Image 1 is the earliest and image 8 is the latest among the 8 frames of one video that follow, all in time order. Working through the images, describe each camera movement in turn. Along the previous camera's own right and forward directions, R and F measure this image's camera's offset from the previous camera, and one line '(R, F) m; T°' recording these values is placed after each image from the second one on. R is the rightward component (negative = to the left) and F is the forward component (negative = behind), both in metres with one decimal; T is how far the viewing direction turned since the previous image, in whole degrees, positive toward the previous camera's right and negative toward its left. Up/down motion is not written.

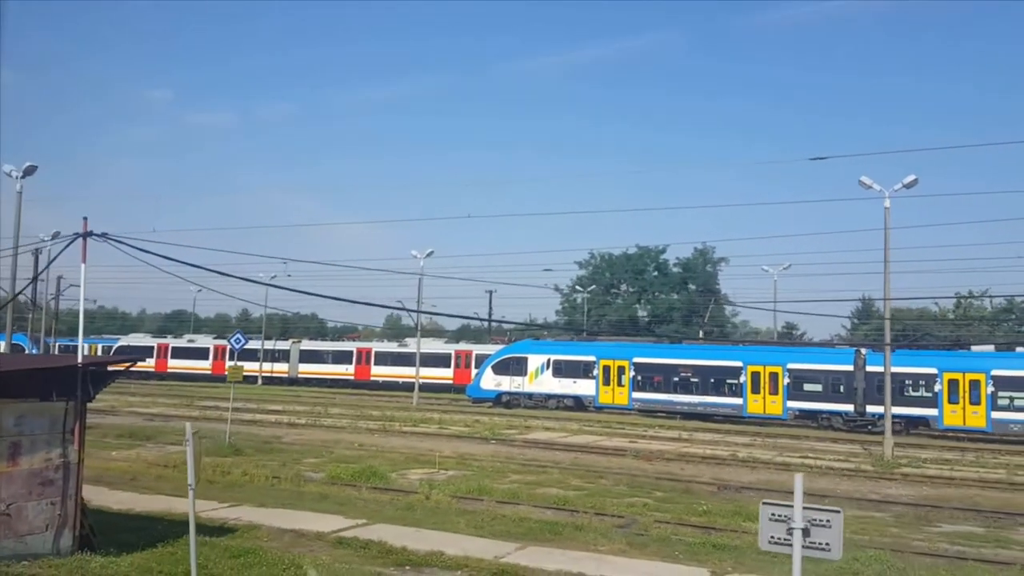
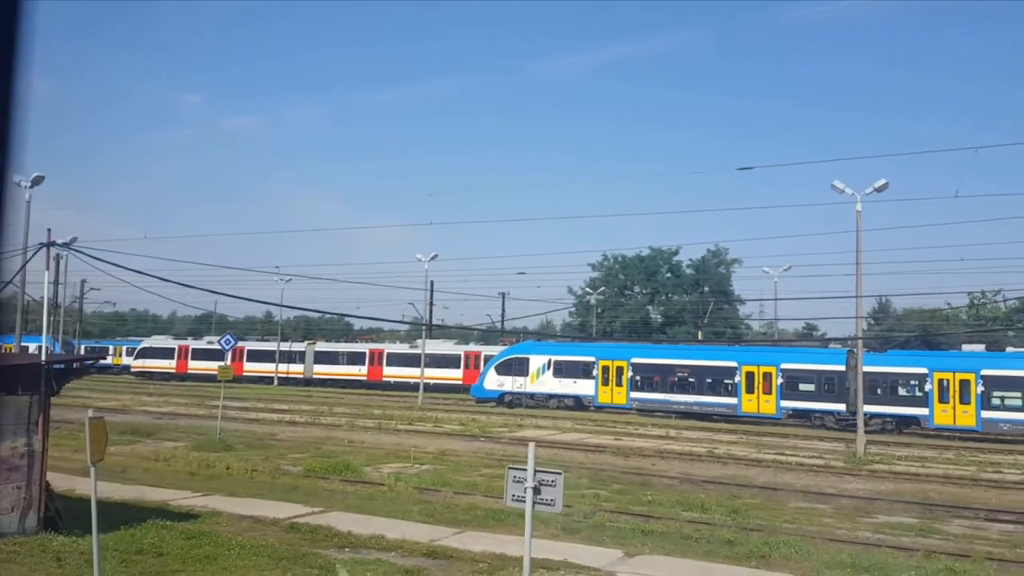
(+1.3, -0.9) m; -2°
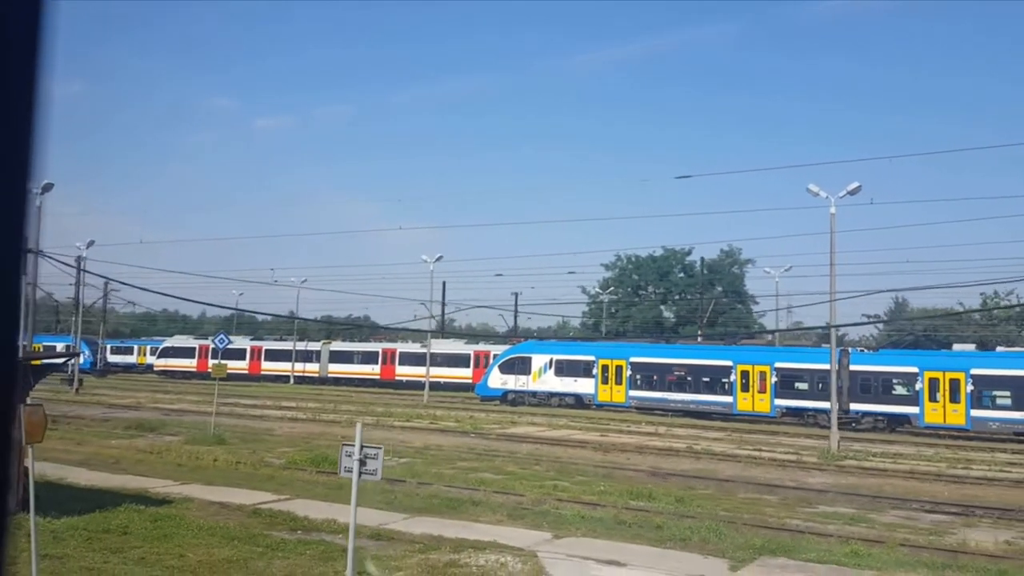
(+1.3, -0.9) m; -2°
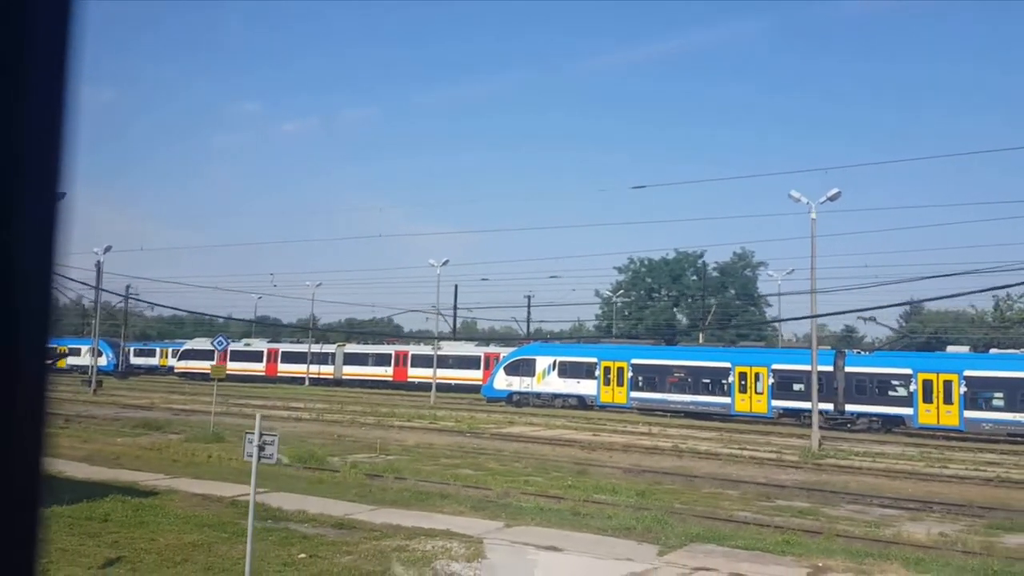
(+1.1, -0.8) m; -2°
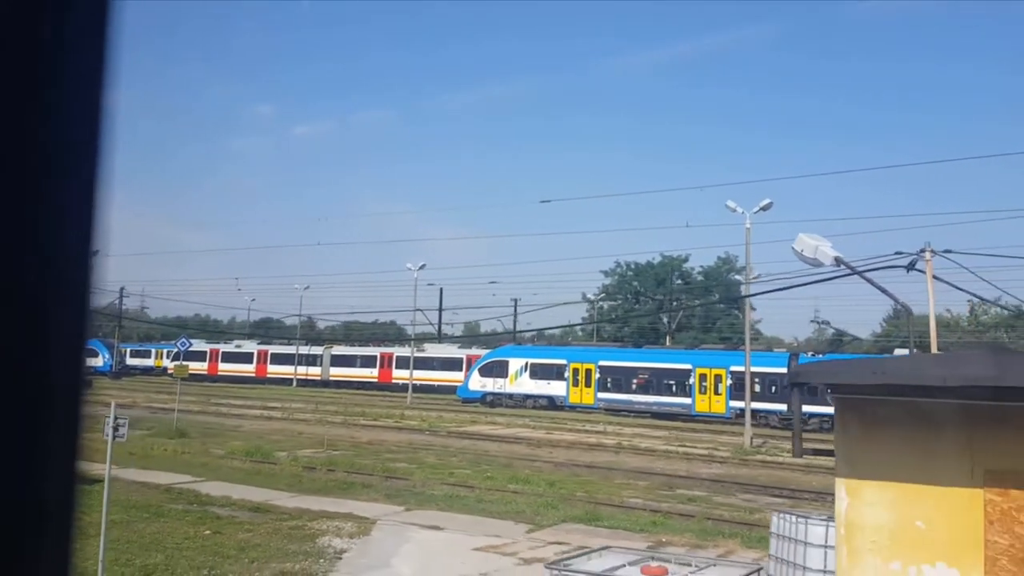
(+1.8, -1.4) m; 0°
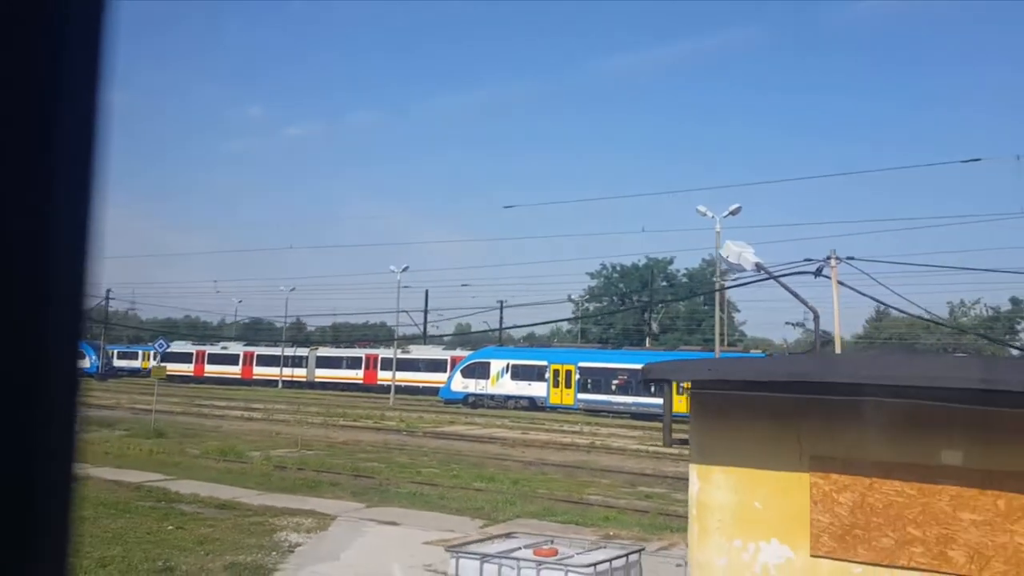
(+0.6, -0.5) m; +1°
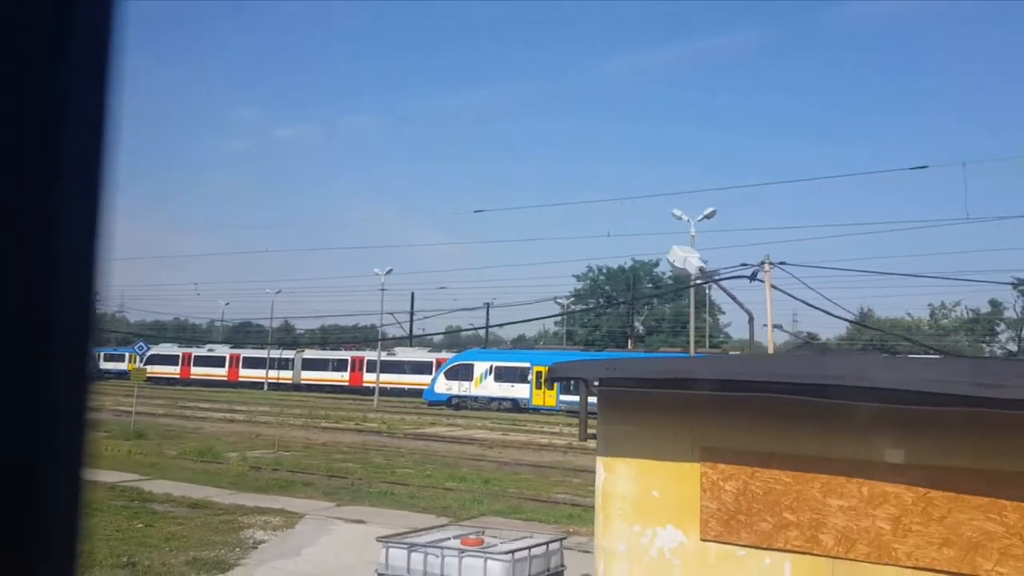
(+0.4, -0.3) m; +1°
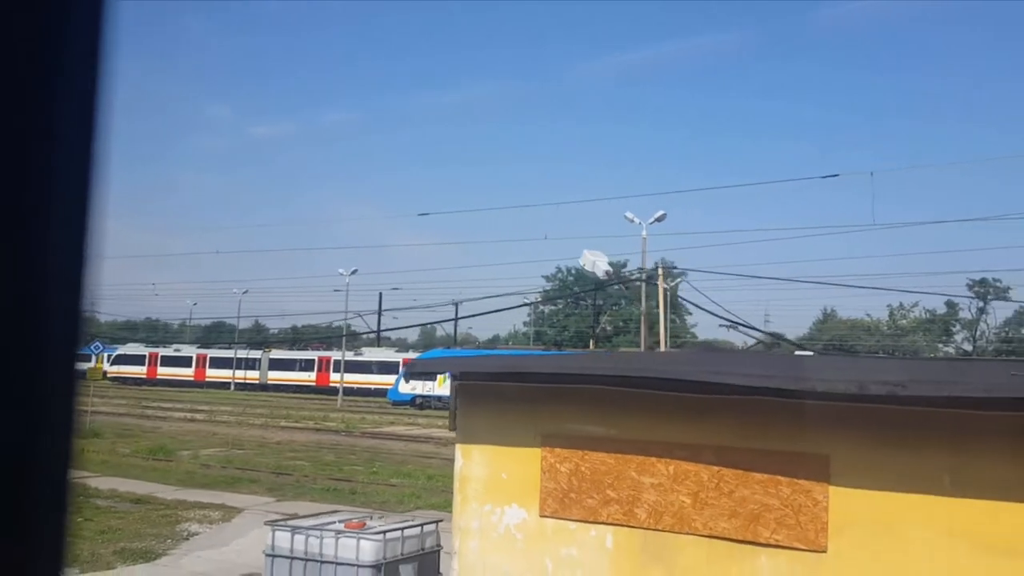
(+0.7, -0.5) m; +2°
